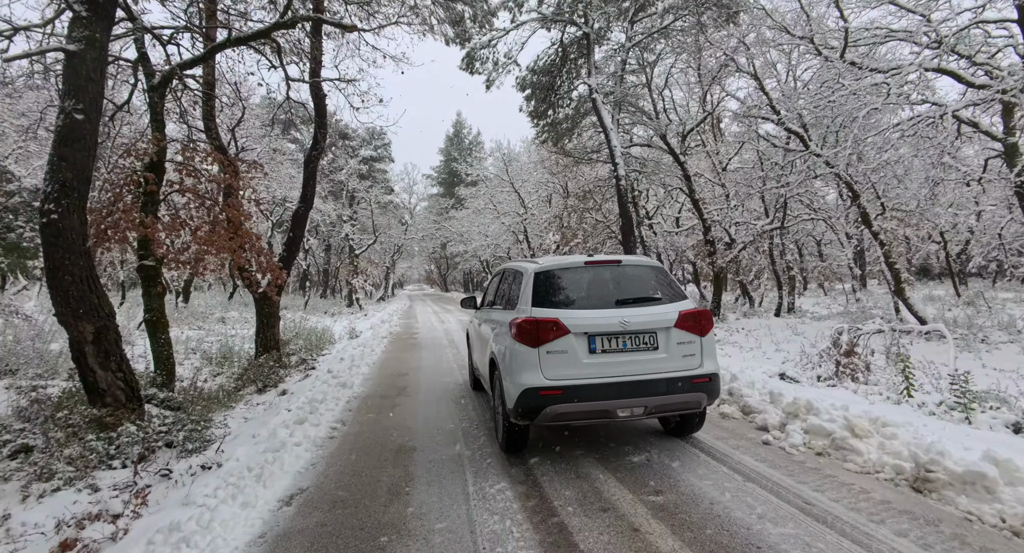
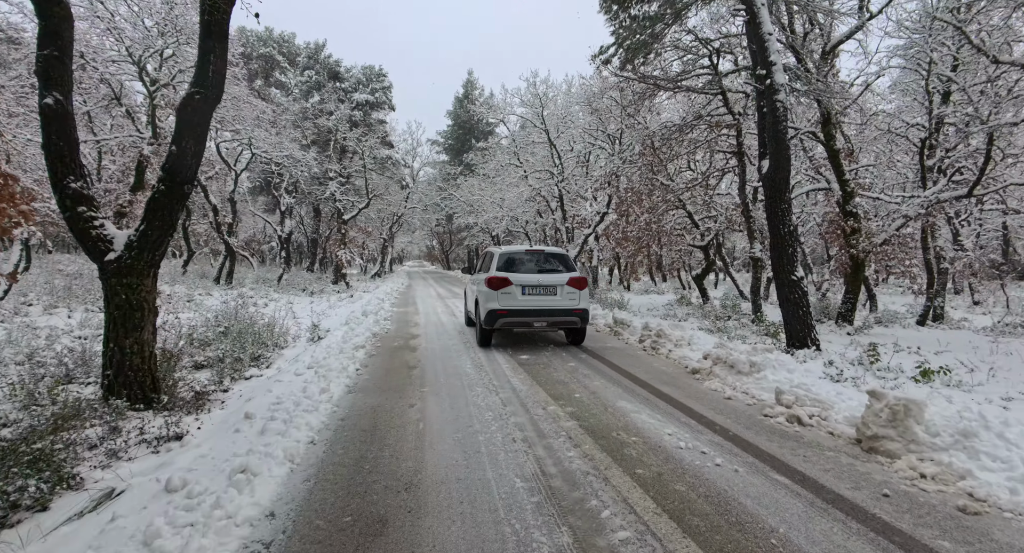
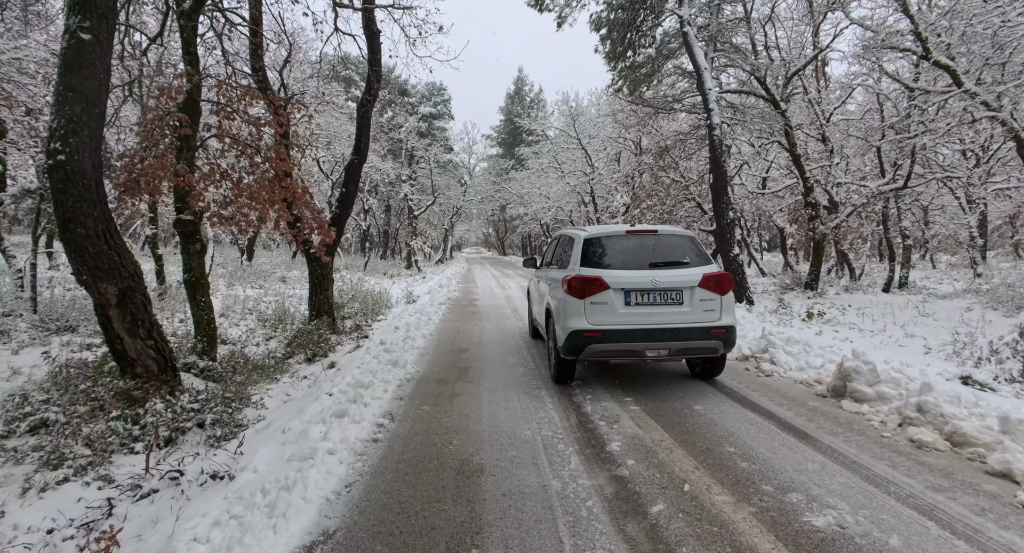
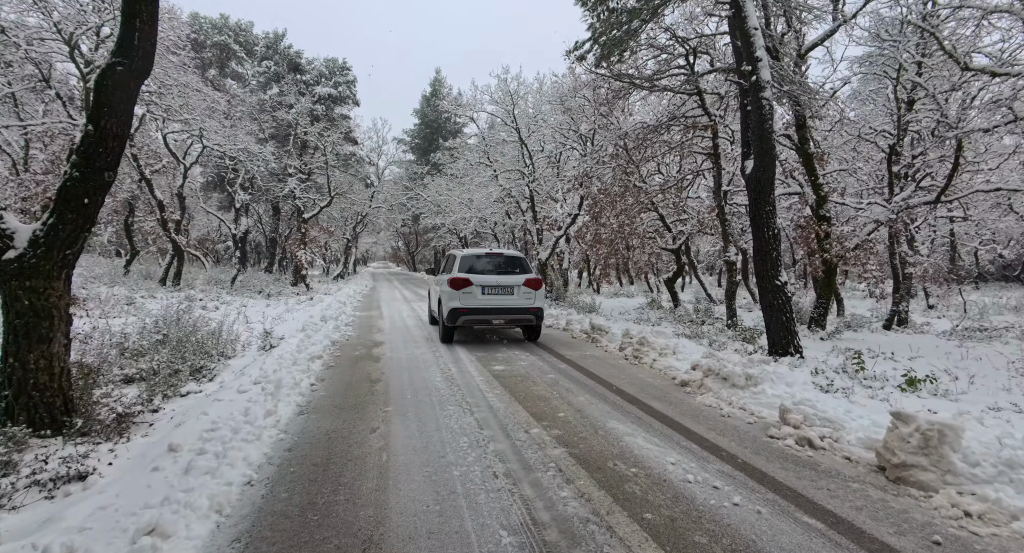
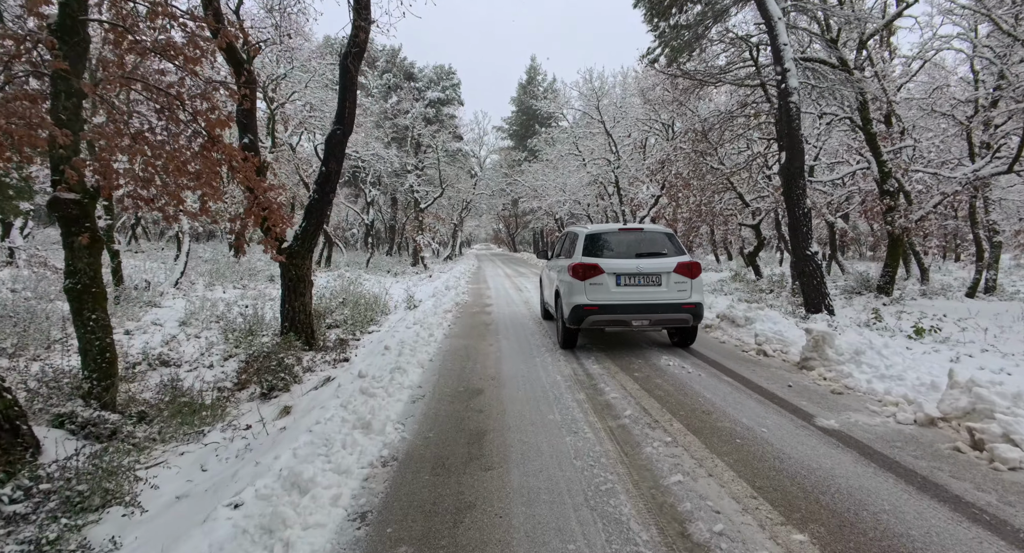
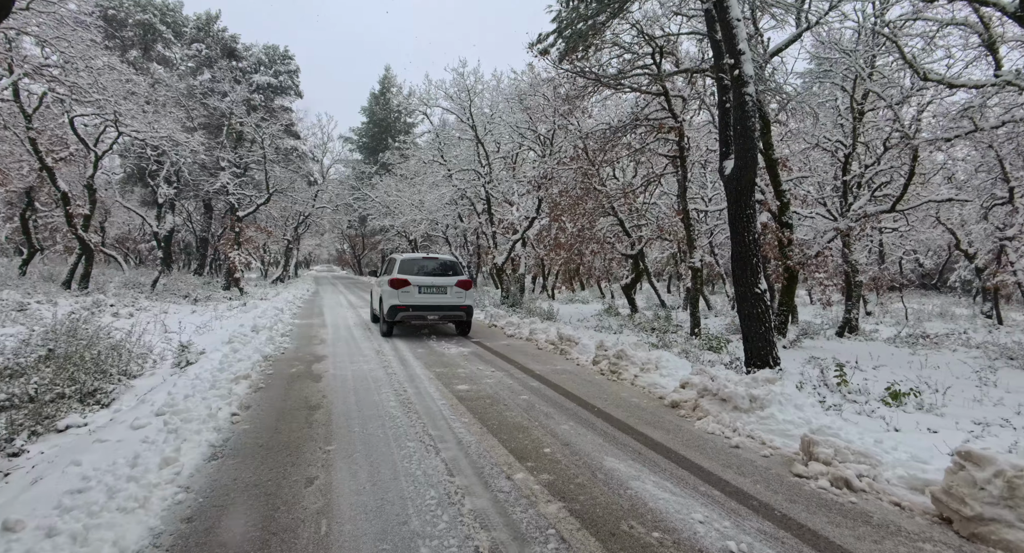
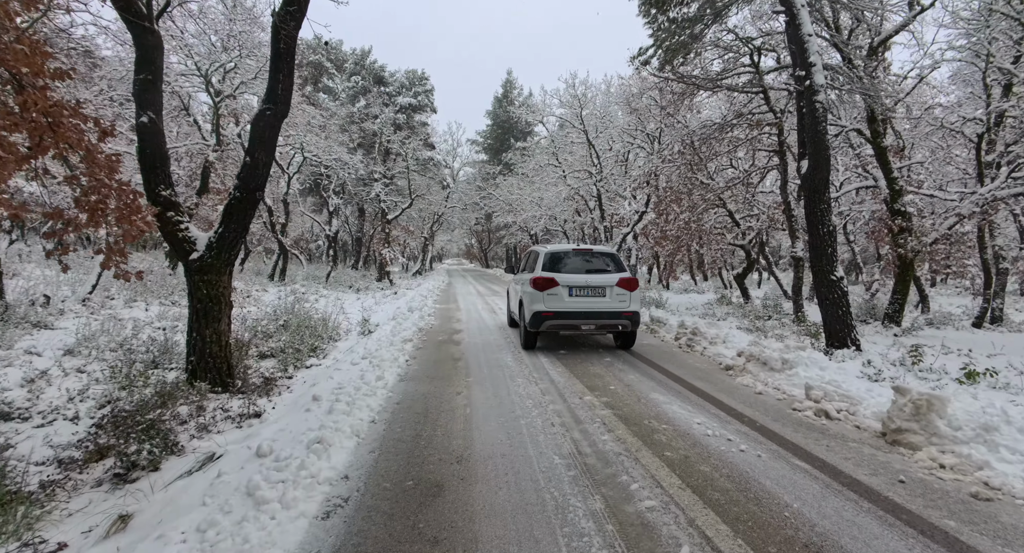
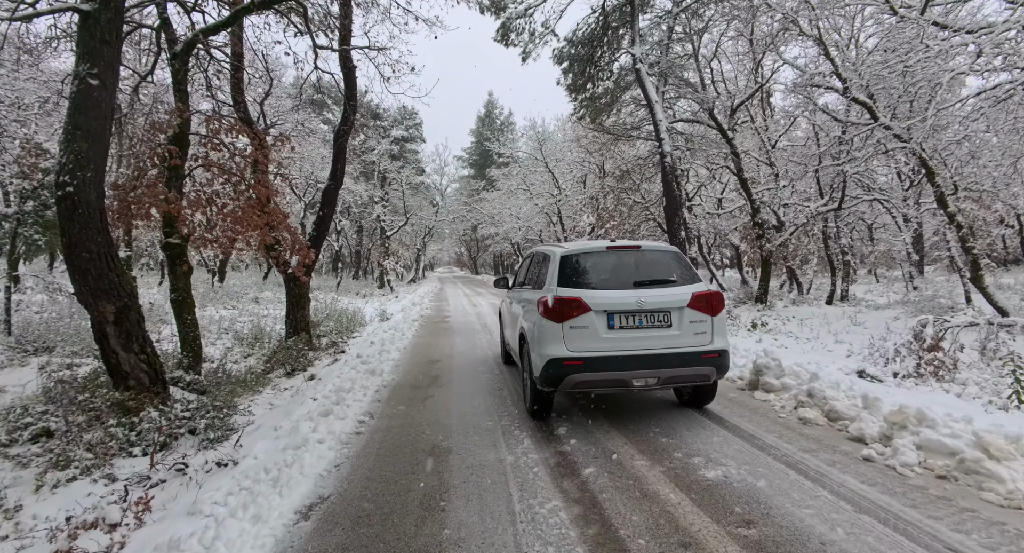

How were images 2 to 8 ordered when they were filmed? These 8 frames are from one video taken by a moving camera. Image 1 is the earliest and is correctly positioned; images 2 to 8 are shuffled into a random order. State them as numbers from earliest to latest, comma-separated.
8, 3, 5, 7, 2, 4, 6
